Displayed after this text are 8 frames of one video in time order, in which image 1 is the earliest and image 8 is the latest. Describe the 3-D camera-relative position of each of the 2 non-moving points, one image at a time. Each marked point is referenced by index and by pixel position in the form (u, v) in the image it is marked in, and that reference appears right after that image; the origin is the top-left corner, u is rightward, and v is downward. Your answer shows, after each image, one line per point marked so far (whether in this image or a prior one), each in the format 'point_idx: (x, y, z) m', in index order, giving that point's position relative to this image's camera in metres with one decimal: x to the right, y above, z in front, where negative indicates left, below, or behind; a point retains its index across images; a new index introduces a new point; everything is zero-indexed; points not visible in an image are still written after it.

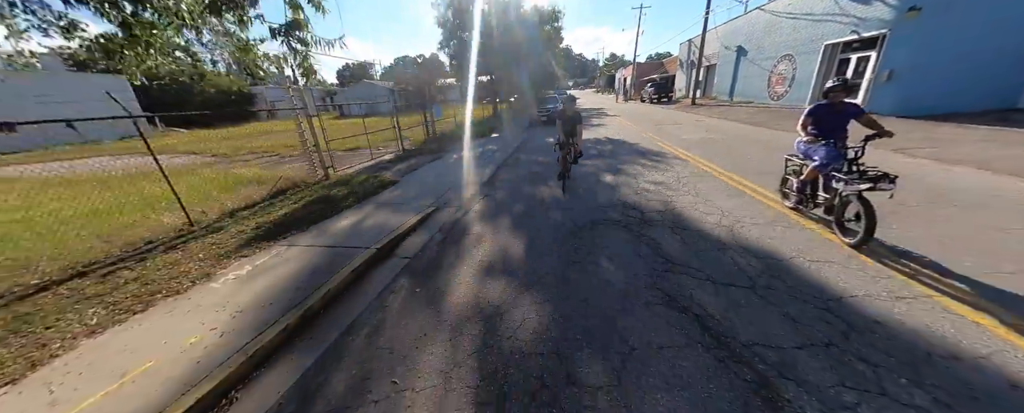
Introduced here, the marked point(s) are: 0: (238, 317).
0: (-2.4, -1.0, +2.7) m
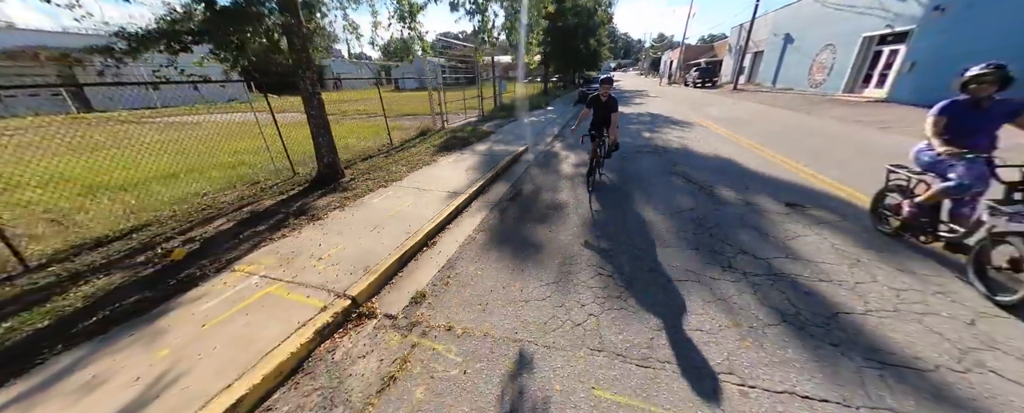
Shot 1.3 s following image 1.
0: (-0.8, +0.7, +5.8) m
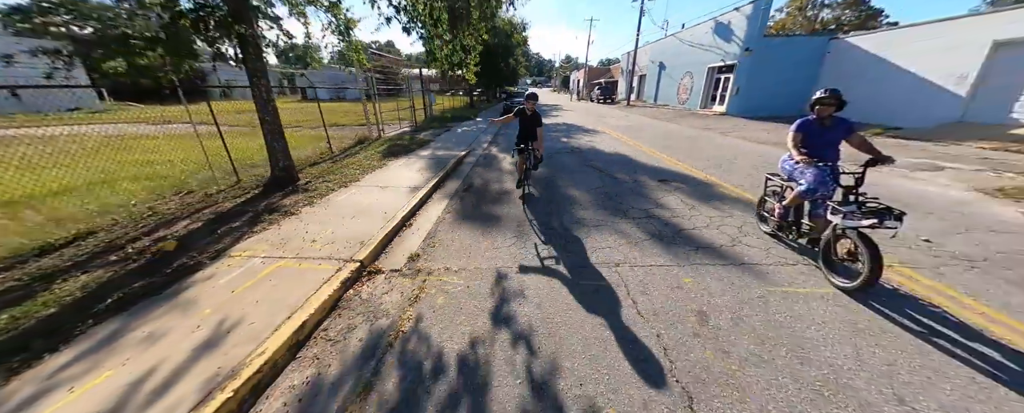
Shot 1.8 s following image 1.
0: (-2.0, +0.7, +6.6) m
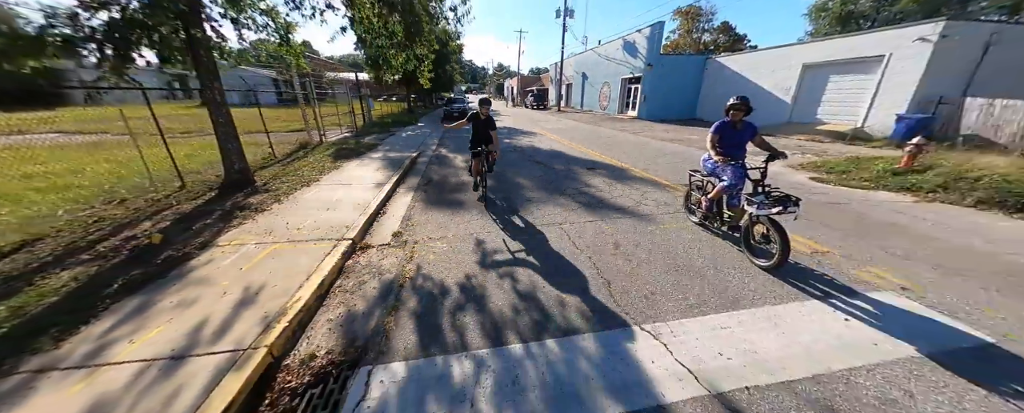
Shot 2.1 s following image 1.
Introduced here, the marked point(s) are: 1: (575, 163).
0: (-3.1, +0.8, +7.0) m
1: (+1.5, +1.0, +7.5) m
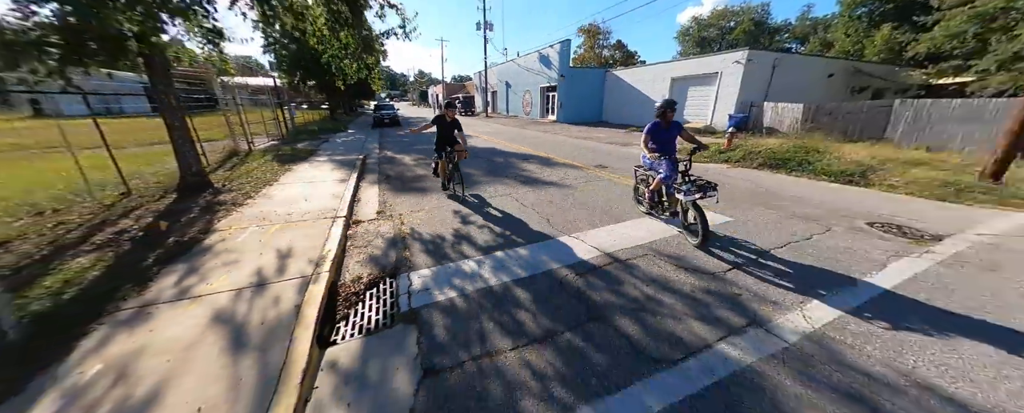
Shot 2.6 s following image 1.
0: (-4.4, +0.9, +7.5) m
1: (0.0, +1.5, +9.0) m
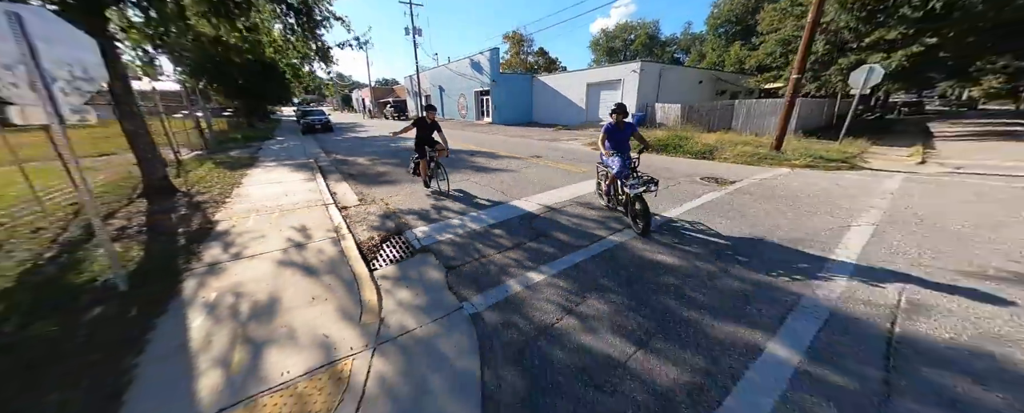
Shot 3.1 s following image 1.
0: (-5.7, +0.9, +8.0) m
1: (-1.7, +1.8, +10.3) m
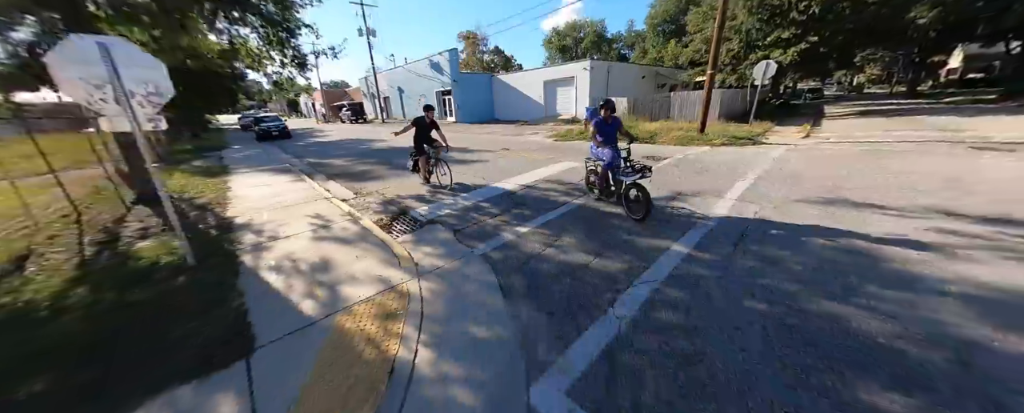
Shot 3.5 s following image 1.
0: (-6.4, +0.8, +8.4) m
1: (-2.8, +2.0, +11.1) m
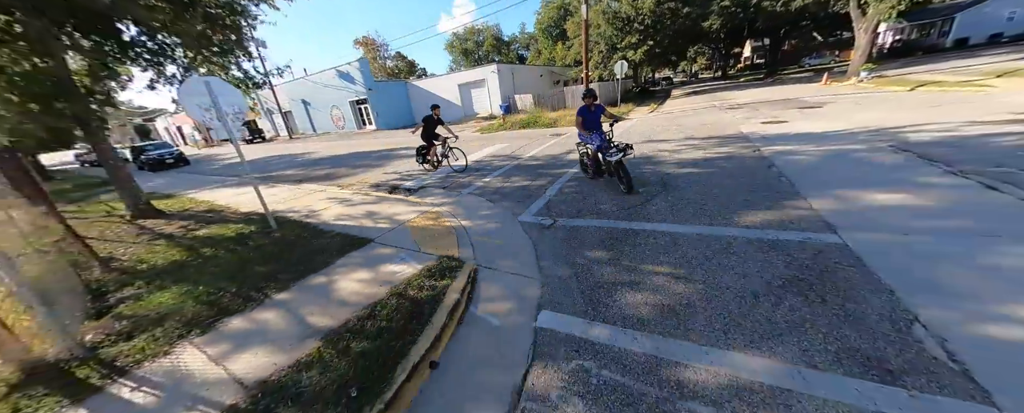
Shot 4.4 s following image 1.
0: (-8.0, +0.6, +9.2) m
1: (-5.4, +2.3, +12.7) m
